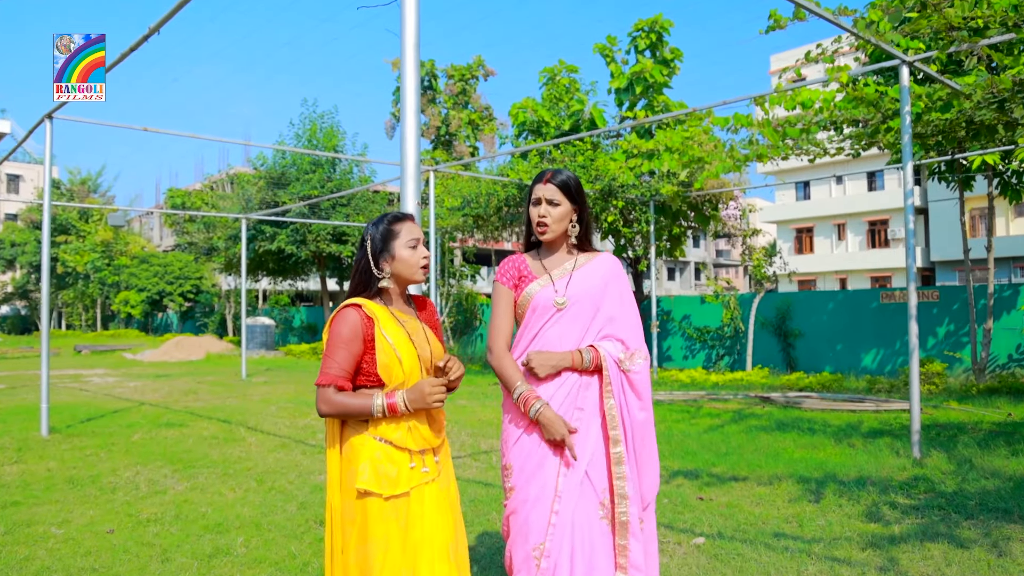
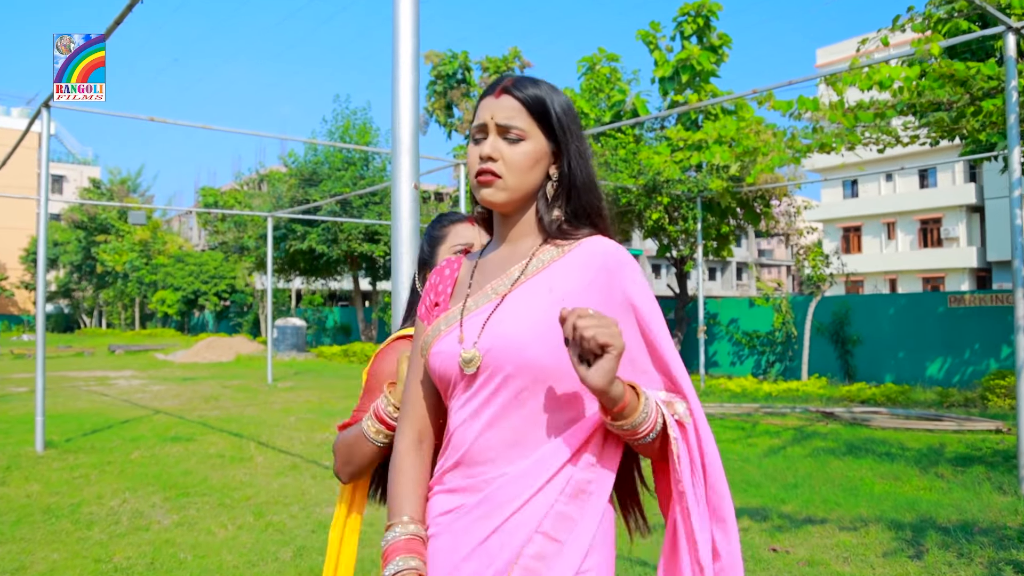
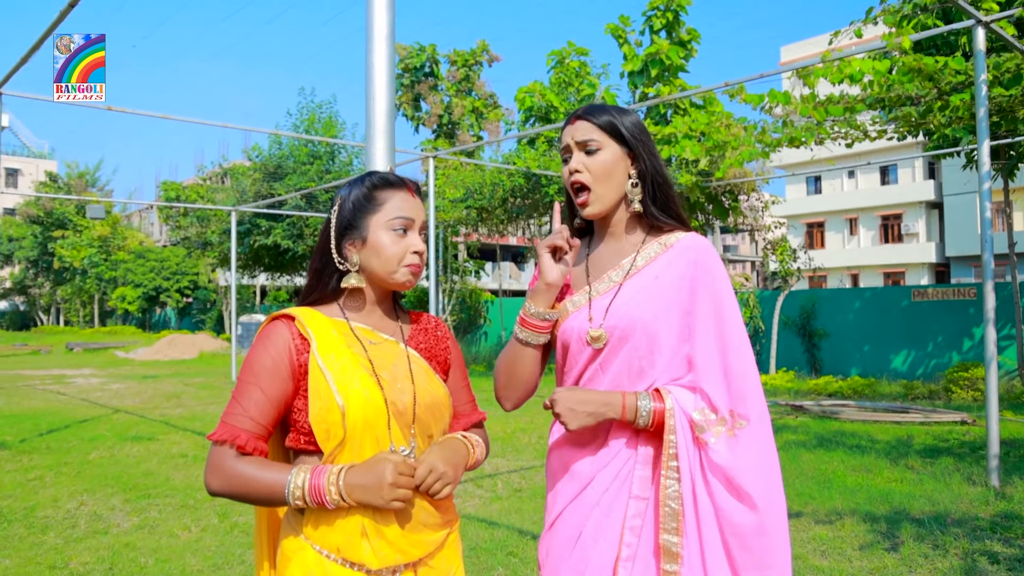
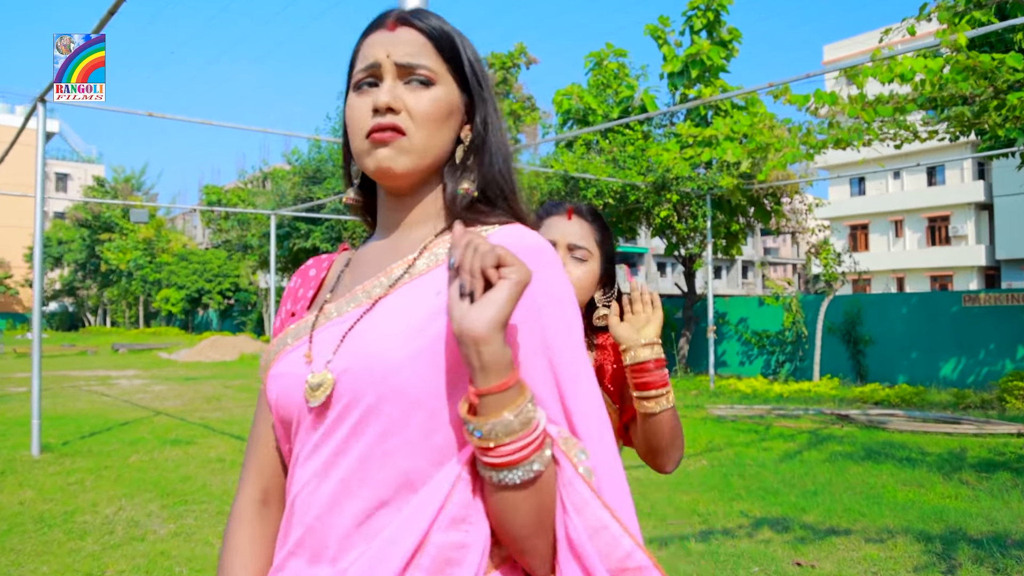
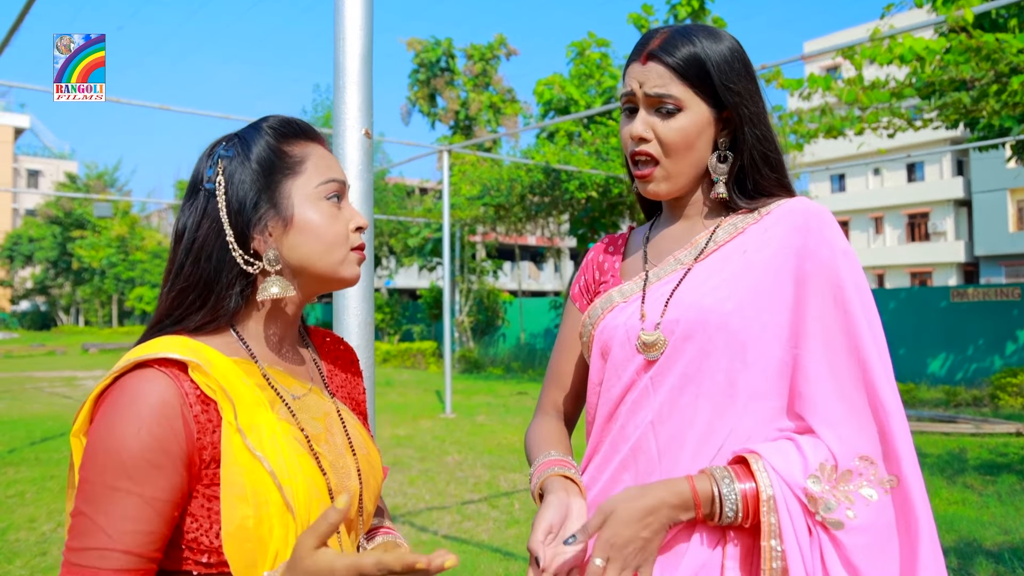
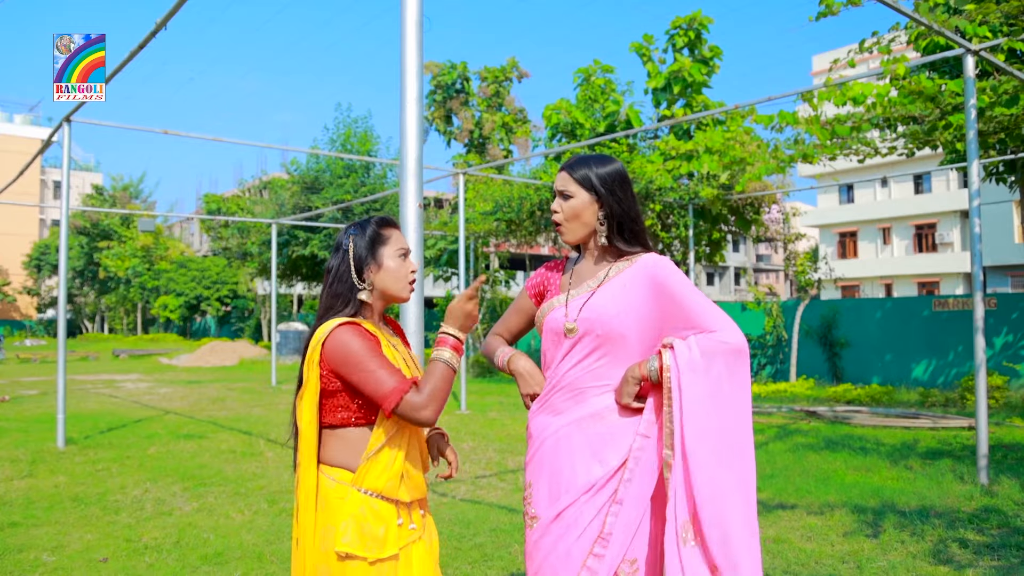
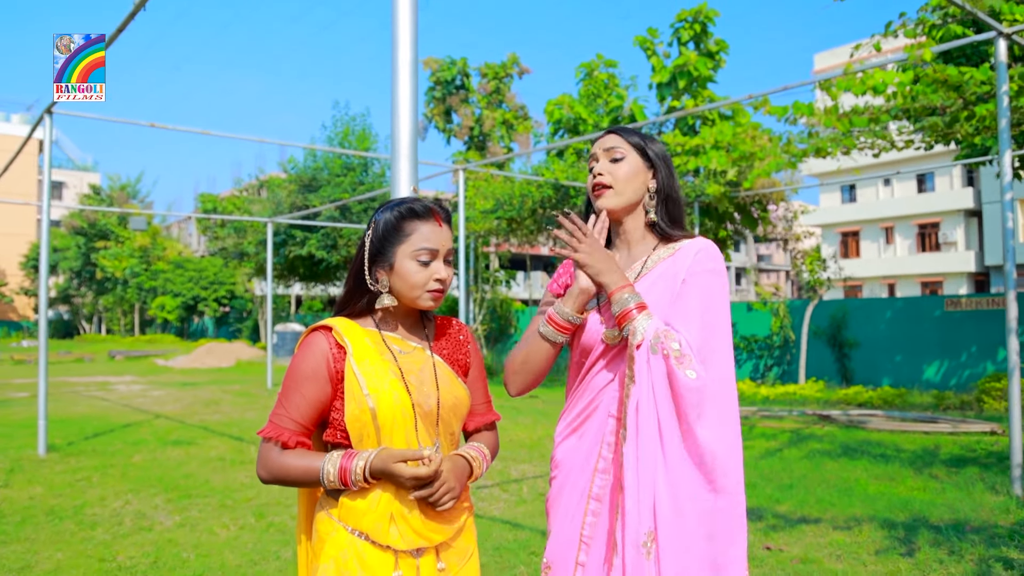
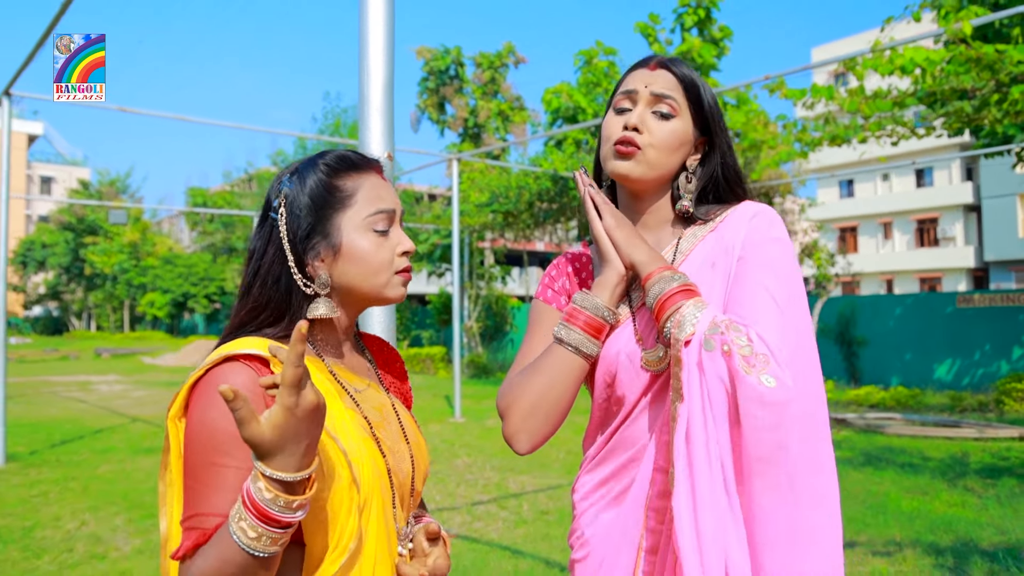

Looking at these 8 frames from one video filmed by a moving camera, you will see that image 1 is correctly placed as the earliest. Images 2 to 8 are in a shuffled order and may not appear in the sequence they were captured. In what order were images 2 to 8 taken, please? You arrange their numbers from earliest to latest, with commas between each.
3, 5, 8, 7, 6, 2, 4
